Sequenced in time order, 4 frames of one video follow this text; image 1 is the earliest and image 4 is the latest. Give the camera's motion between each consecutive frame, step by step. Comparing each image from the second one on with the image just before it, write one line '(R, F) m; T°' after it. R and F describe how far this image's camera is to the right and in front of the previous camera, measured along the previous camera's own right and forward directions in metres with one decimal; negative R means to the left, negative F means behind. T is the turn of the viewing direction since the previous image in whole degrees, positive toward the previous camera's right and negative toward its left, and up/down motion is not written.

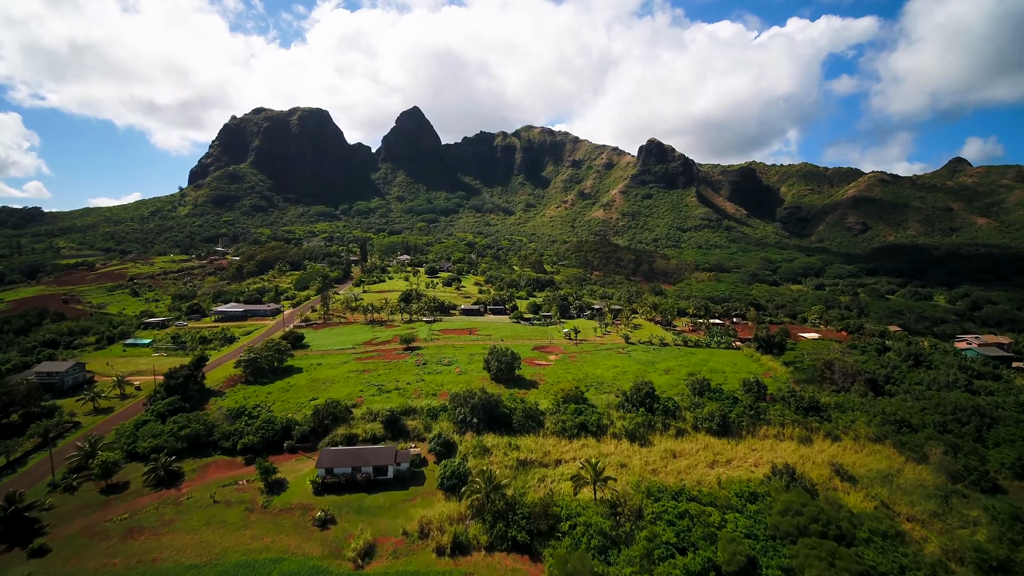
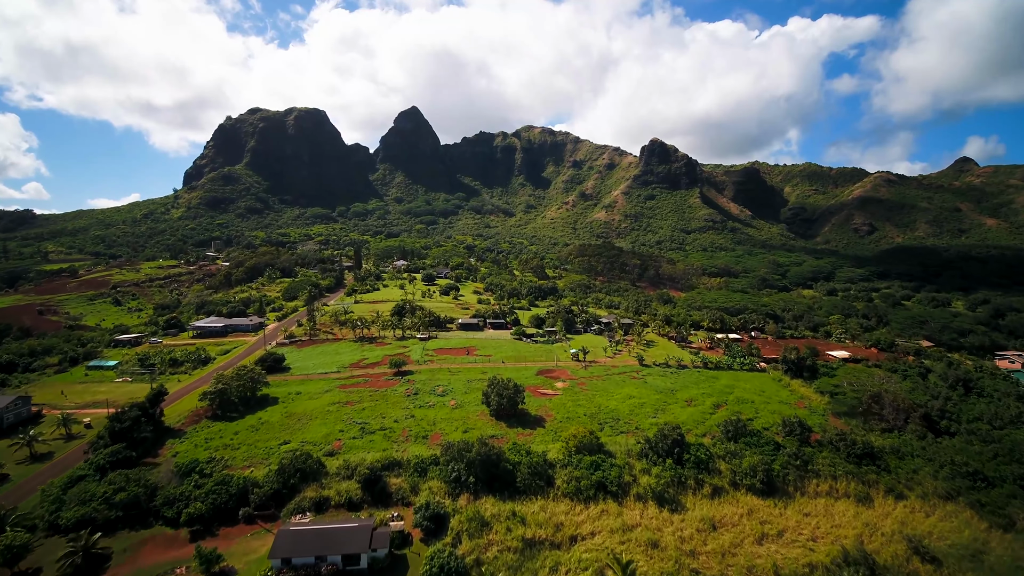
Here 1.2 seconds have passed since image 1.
(-0.2, +6.1) m; 0°
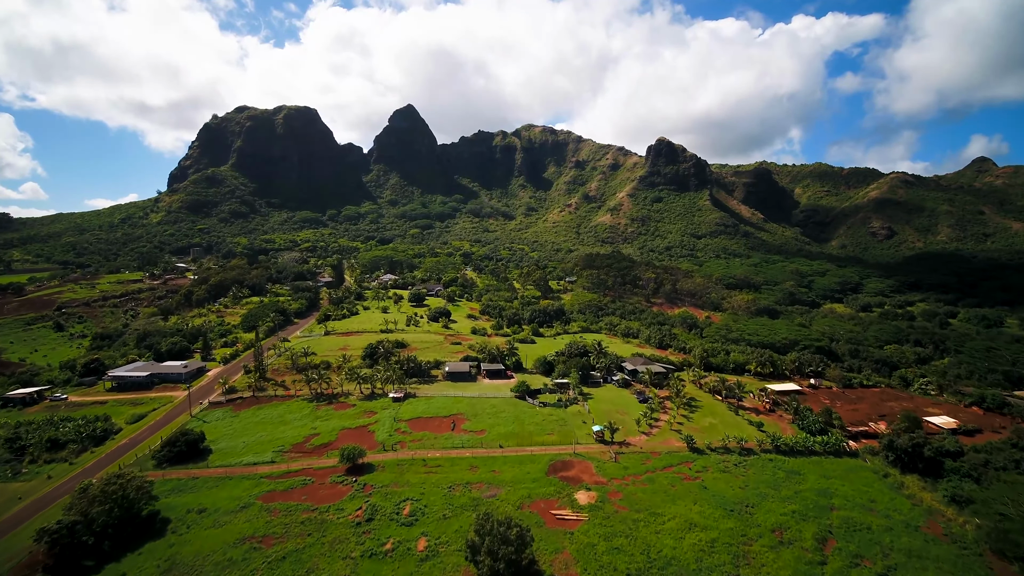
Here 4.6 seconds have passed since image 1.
(-0.1, +15.9) m; 0°
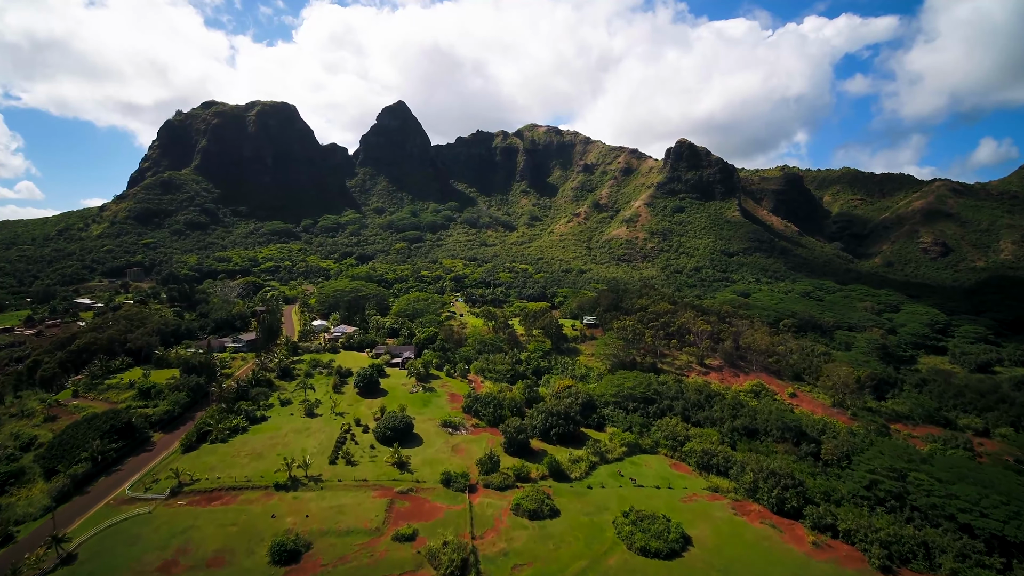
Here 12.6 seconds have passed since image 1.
(-0.4, +37.6) m; 0°
